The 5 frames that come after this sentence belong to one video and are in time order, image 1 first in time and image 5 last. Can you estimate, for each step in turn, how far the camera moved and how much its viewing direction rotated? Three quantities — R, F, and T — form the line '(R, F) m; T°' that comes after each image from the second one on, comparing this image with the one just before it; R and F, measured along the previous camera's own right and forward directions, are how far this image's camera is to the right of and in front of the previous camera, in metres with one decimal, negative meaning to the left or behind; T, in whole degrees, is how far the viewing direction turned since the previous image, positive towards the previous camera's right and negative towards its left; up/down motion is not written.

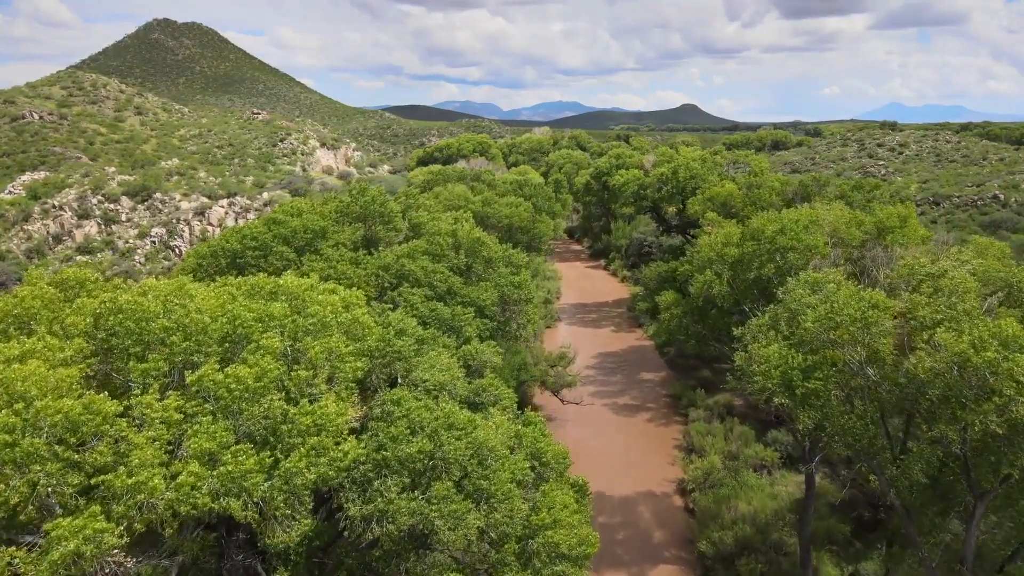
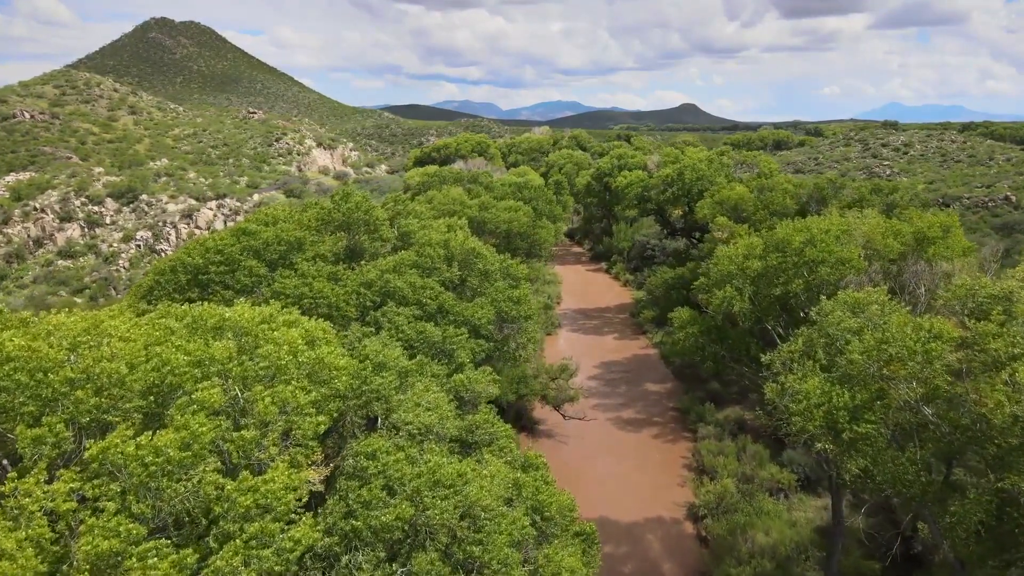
(0.0, +1.7) m; 0°
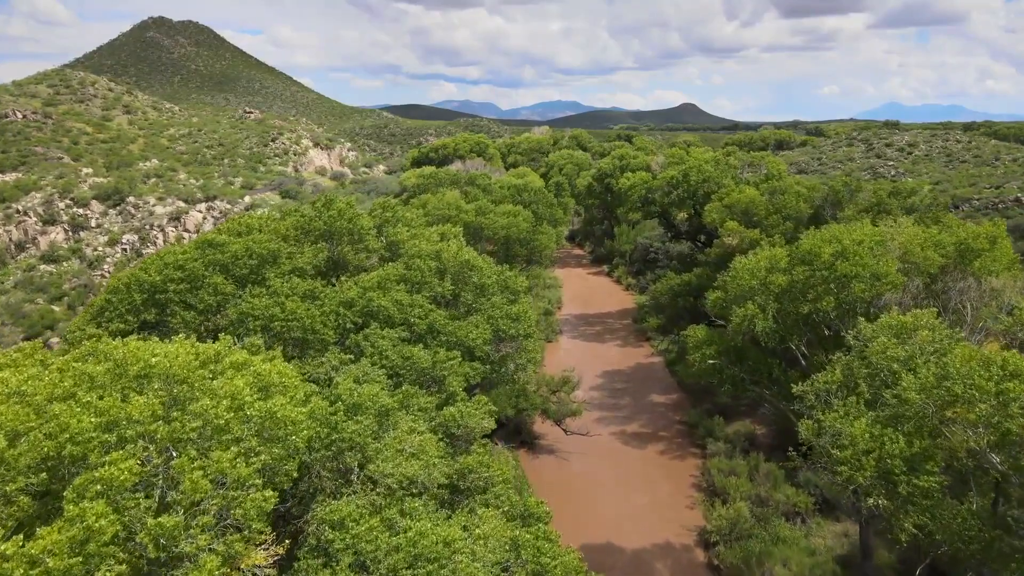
(0.0, +1.5) m; 0°
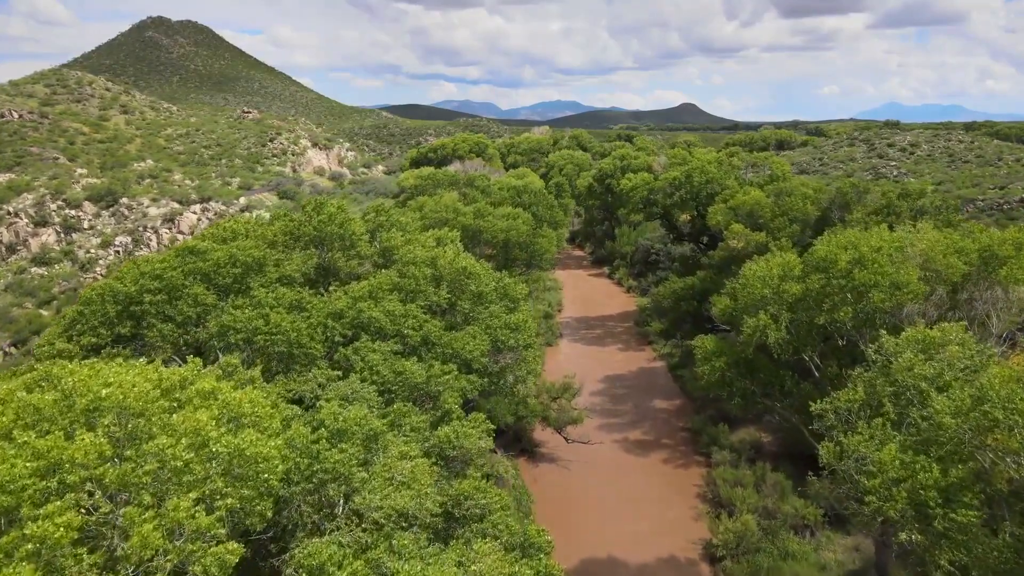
(0.0, +0.7) m; 0°
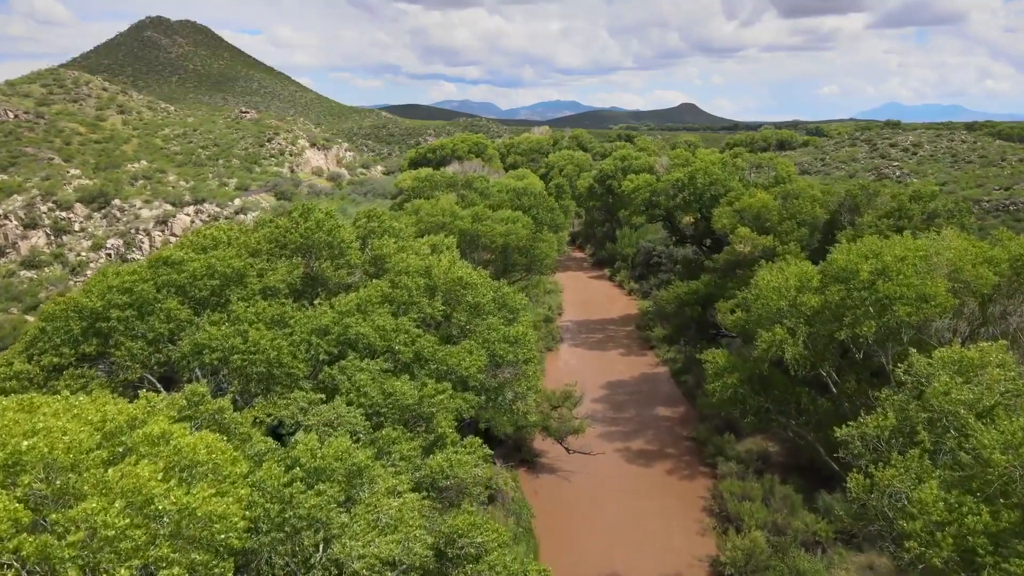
(0.0, +0.9) m; 0°
